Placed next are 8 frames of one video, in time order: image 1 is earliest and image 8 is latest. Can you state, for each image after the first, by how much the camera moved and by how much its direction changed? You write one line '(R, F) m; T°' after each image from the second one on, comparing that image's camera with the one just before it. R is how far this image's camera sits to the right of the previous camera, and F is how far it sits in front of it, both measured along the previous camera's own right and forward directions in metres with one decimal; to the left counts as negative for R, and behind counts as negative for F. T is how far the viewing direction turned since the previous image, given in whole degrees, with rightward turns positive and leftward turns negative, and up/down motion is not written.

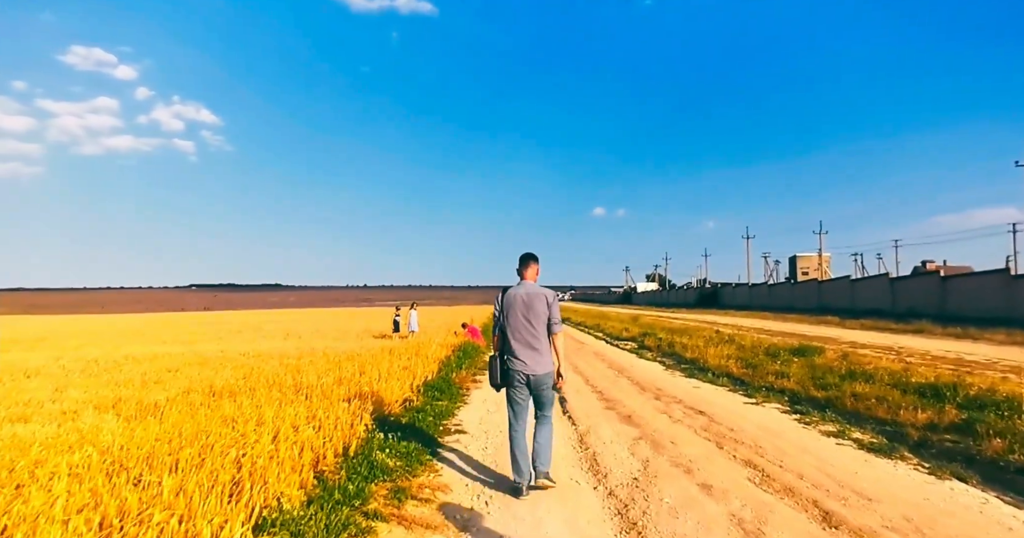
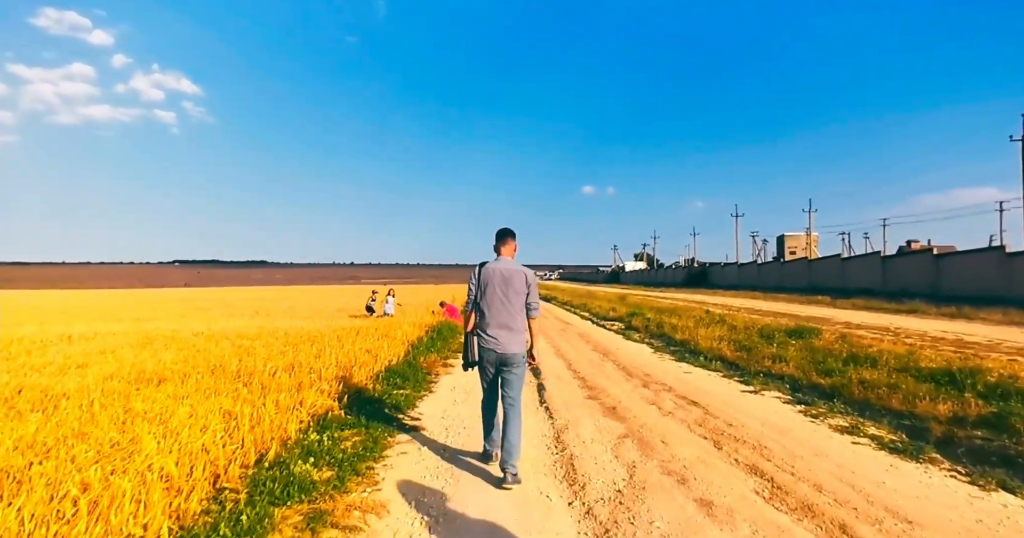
(+0.3, +1.1) m; +1°
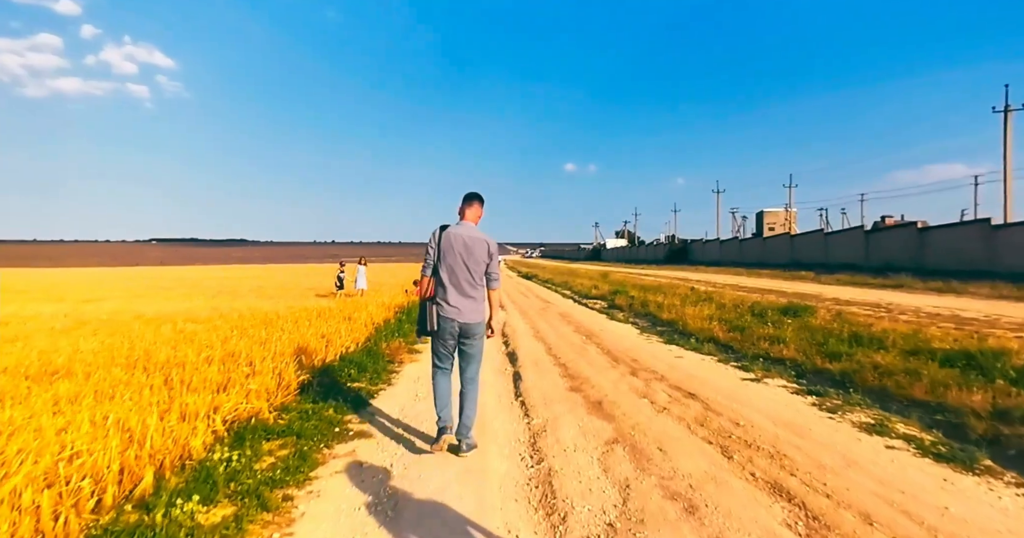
(+0.2, +1.1) m; +2°
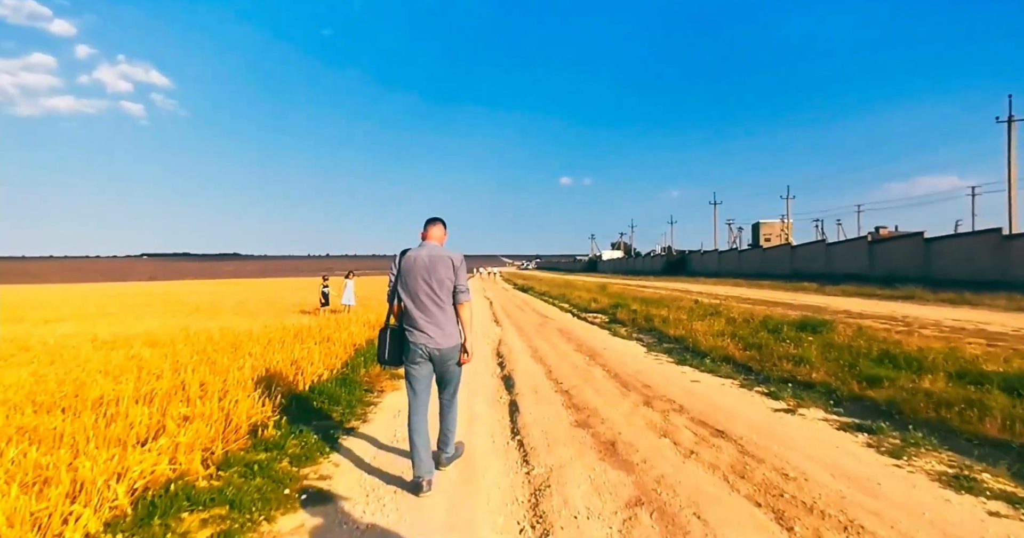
(0.0, +1.0) m; +1°
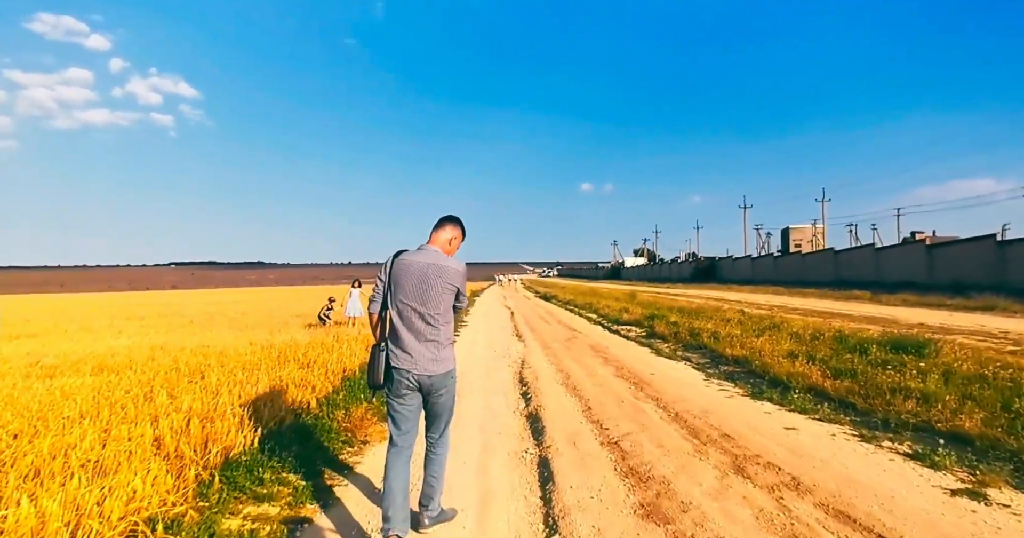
(-0.1, +2.0) m; -2°
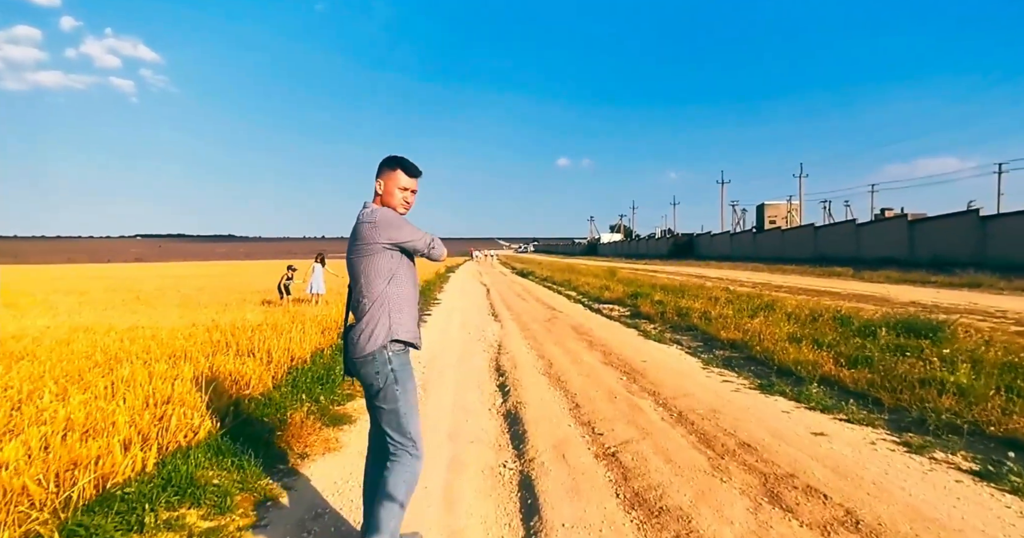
(0.0, +1.2) m; +3°
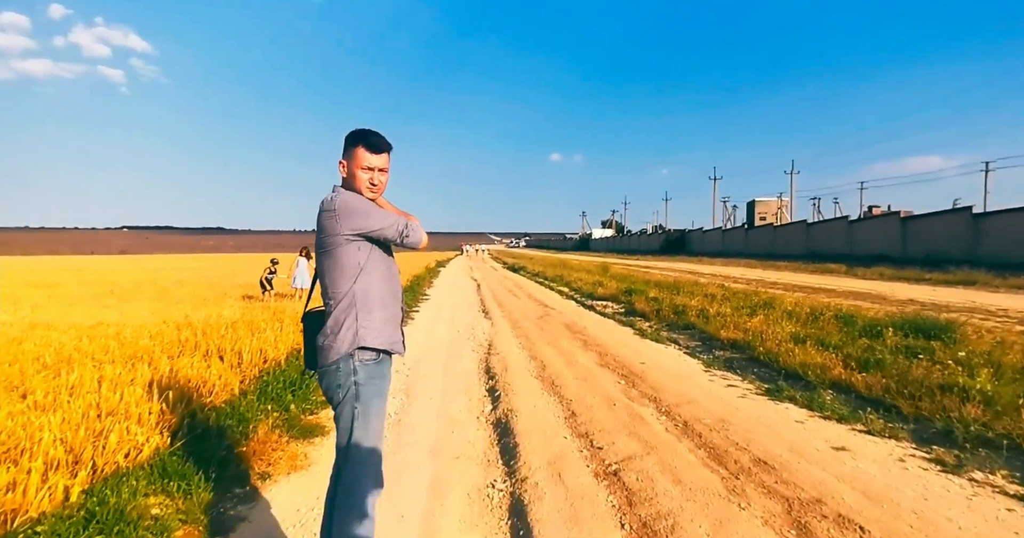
(0.0, +0.5) m; +1°
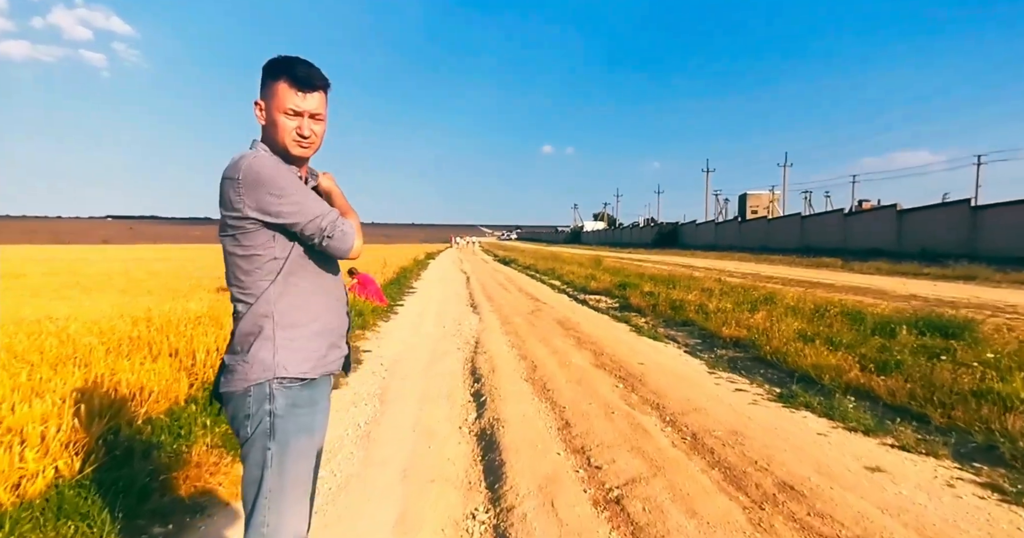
(0.0, +0.7) m; +1°
